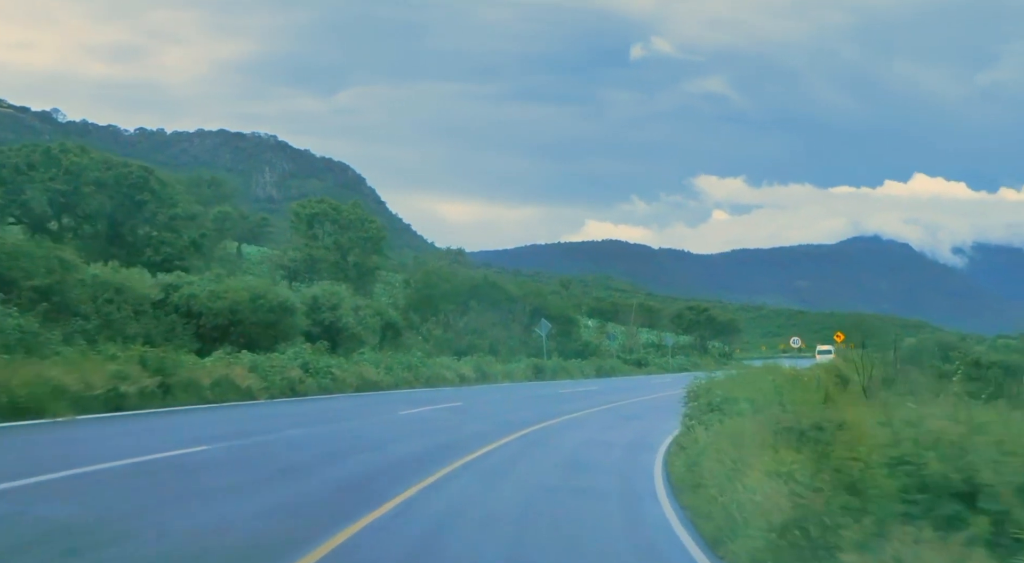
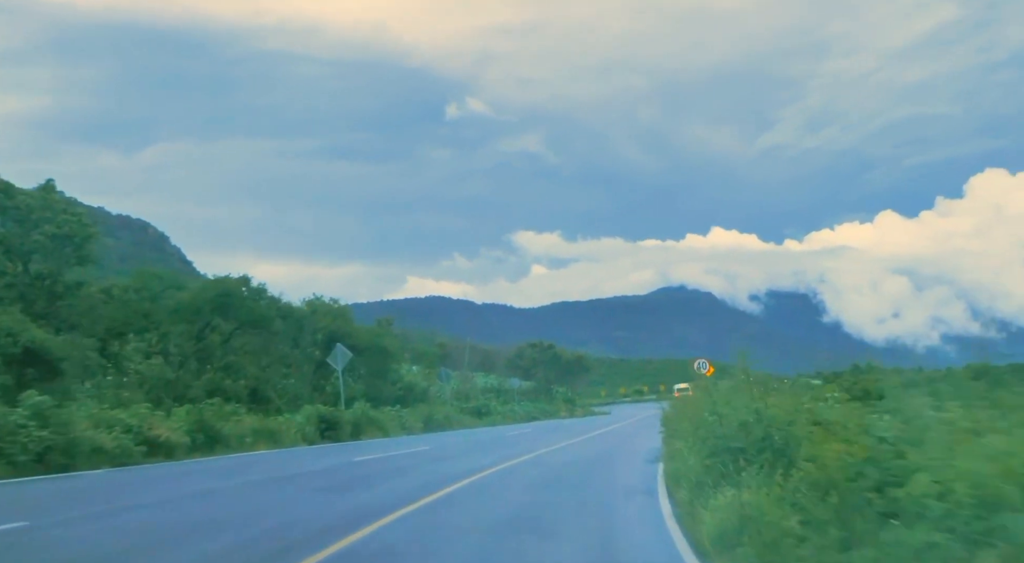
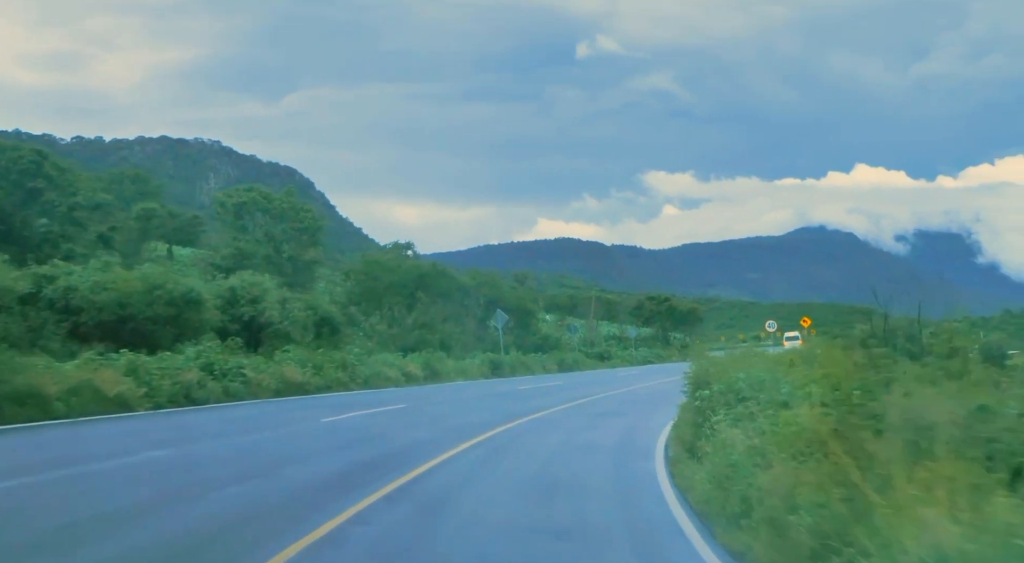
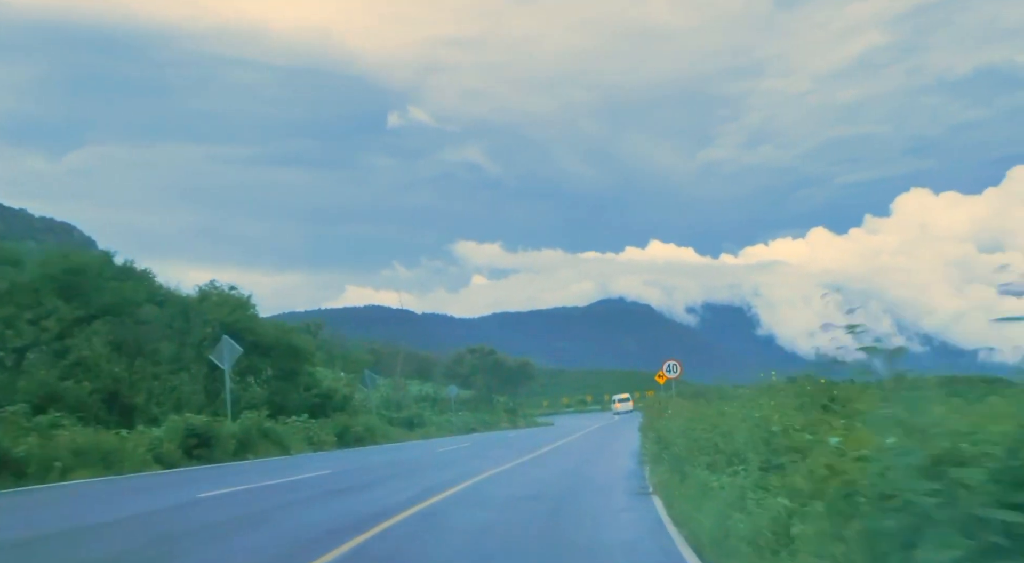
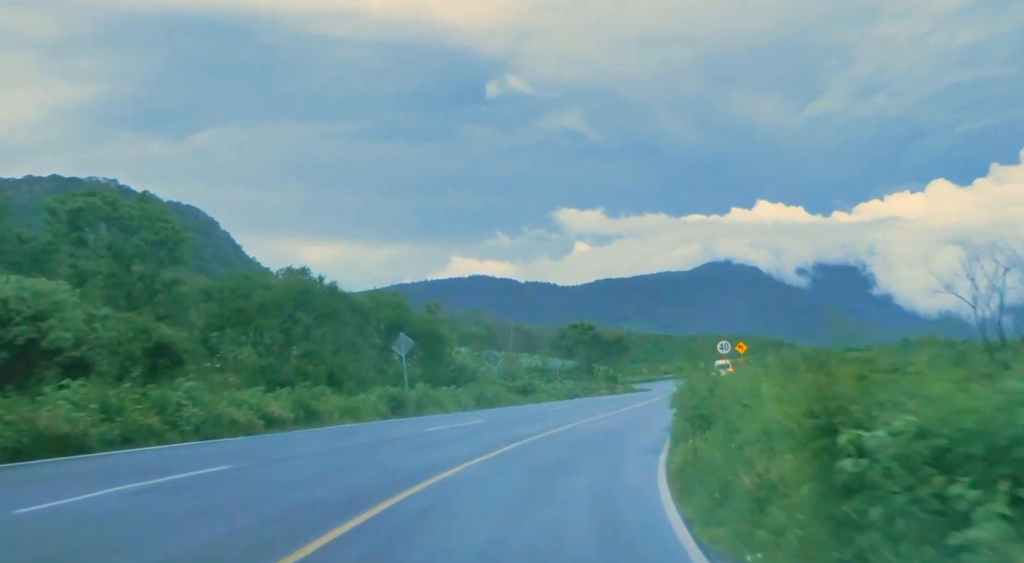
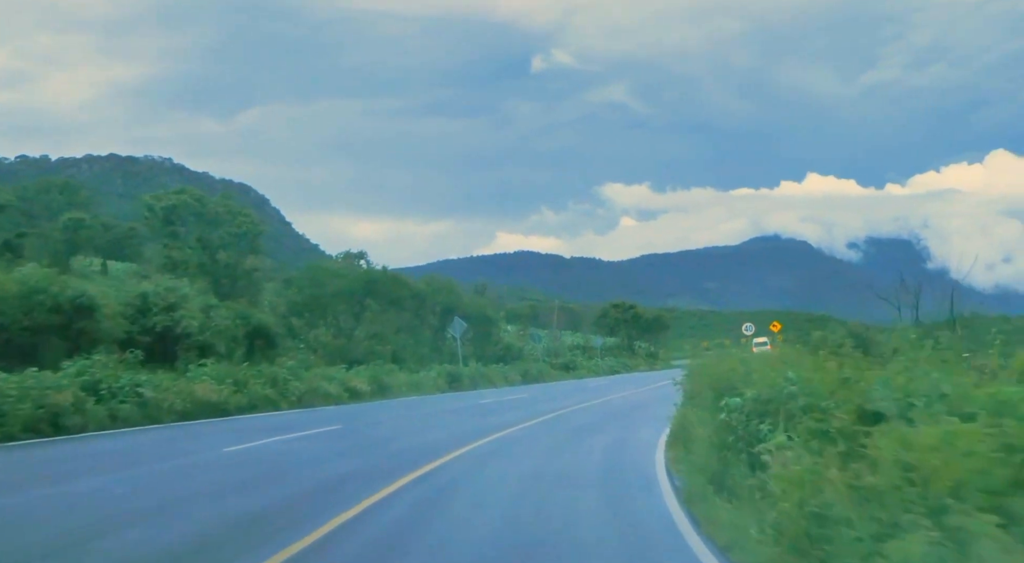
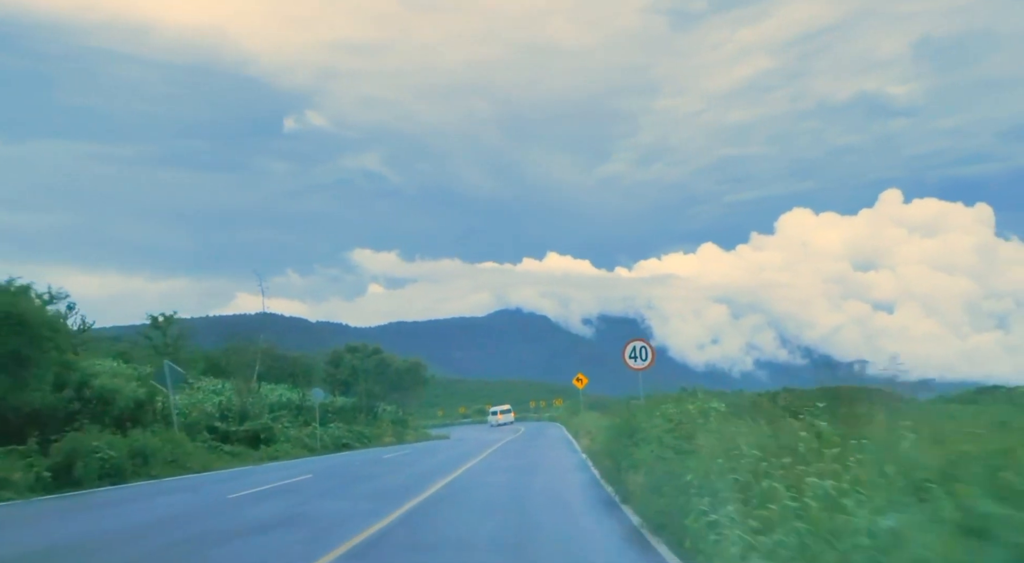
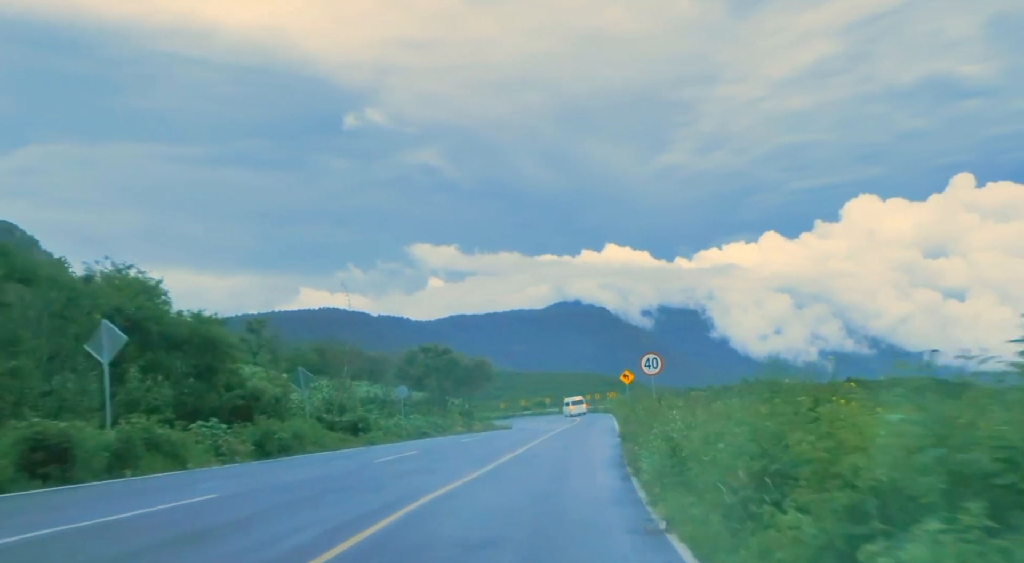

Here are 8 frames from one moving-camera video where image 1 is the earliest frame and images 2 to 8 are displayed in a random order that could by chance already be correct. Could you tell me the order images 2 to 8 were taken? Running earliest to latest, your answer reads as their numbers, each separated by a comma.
3, 6, 5, 2, 4, 8, 7
